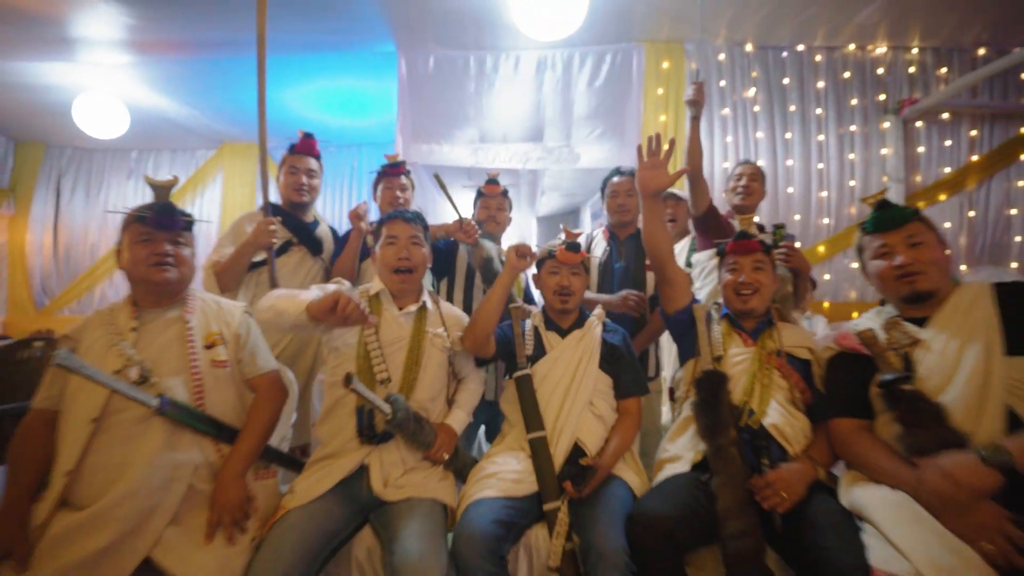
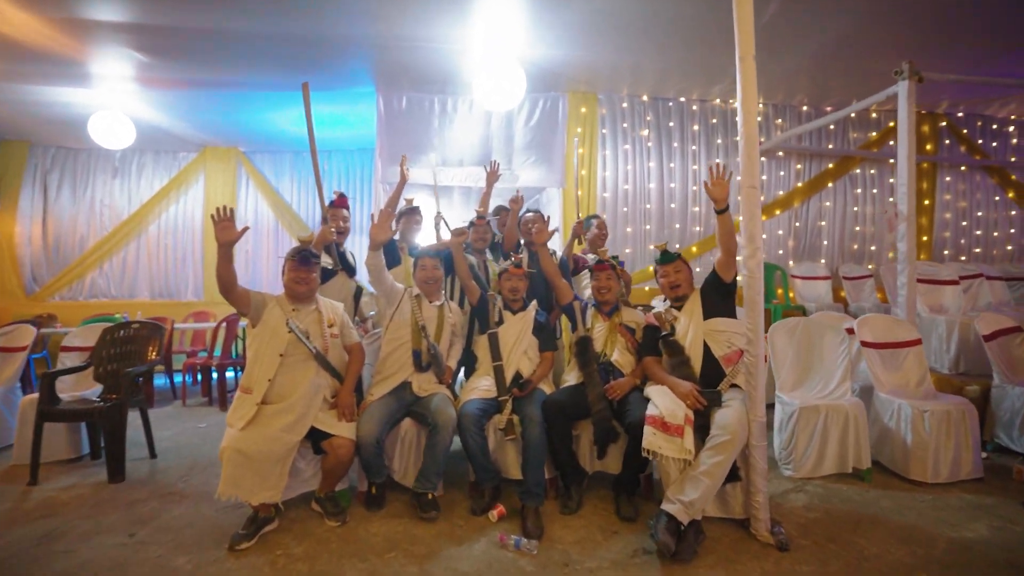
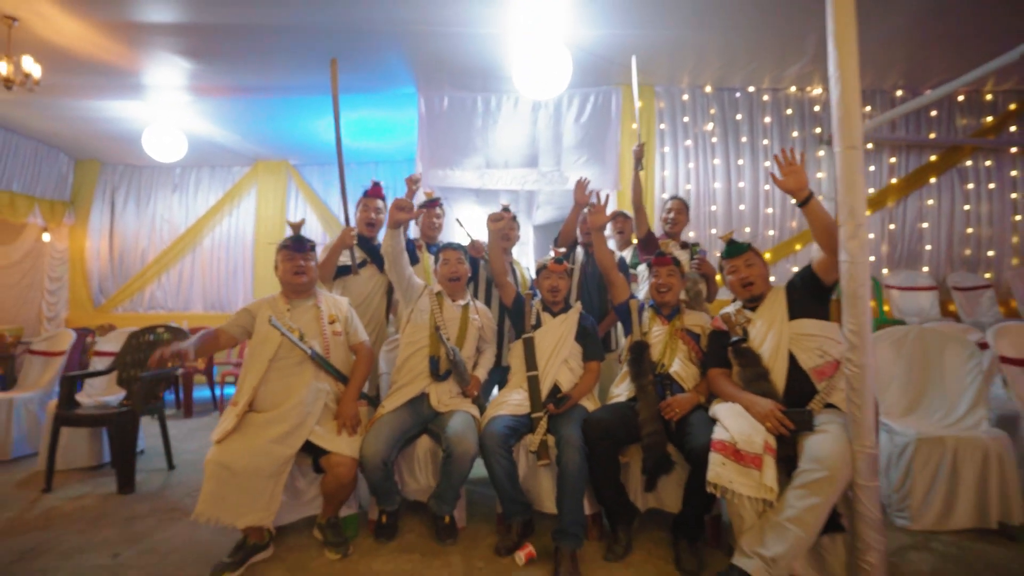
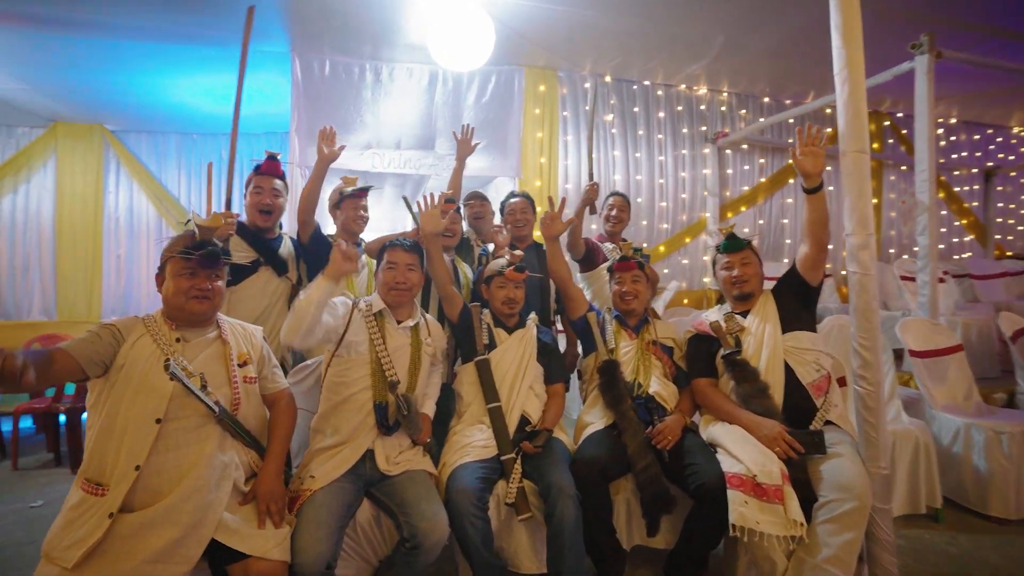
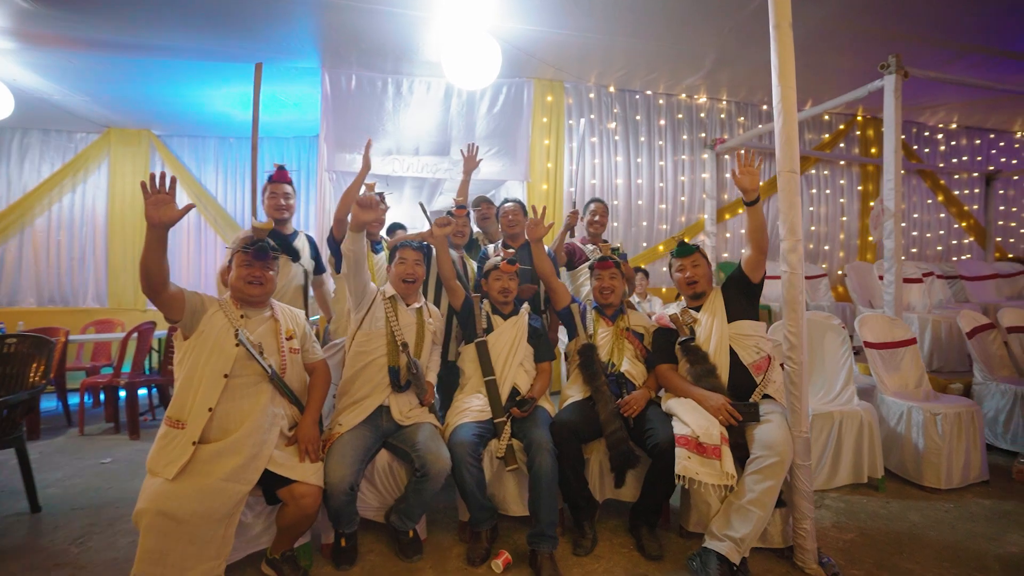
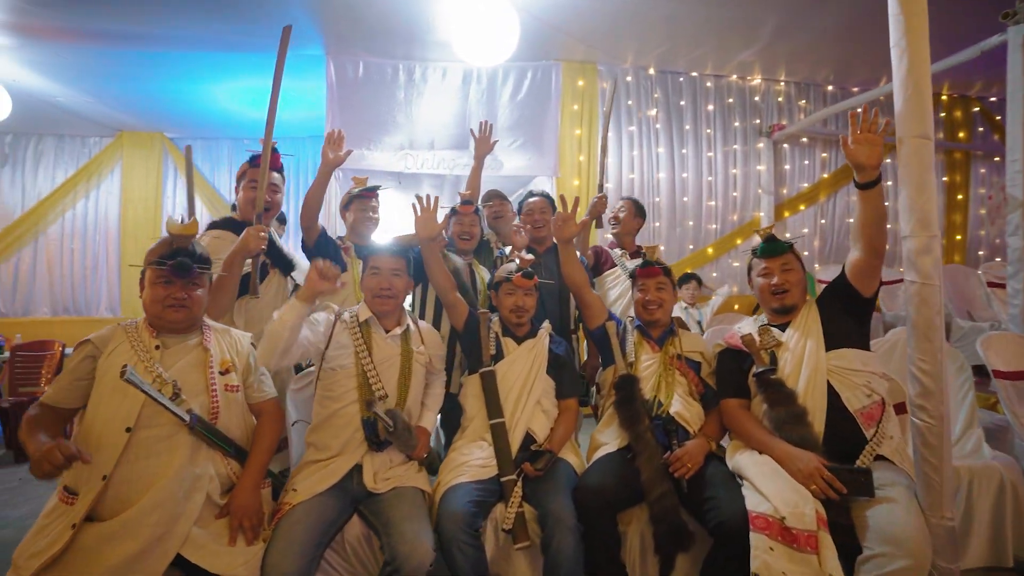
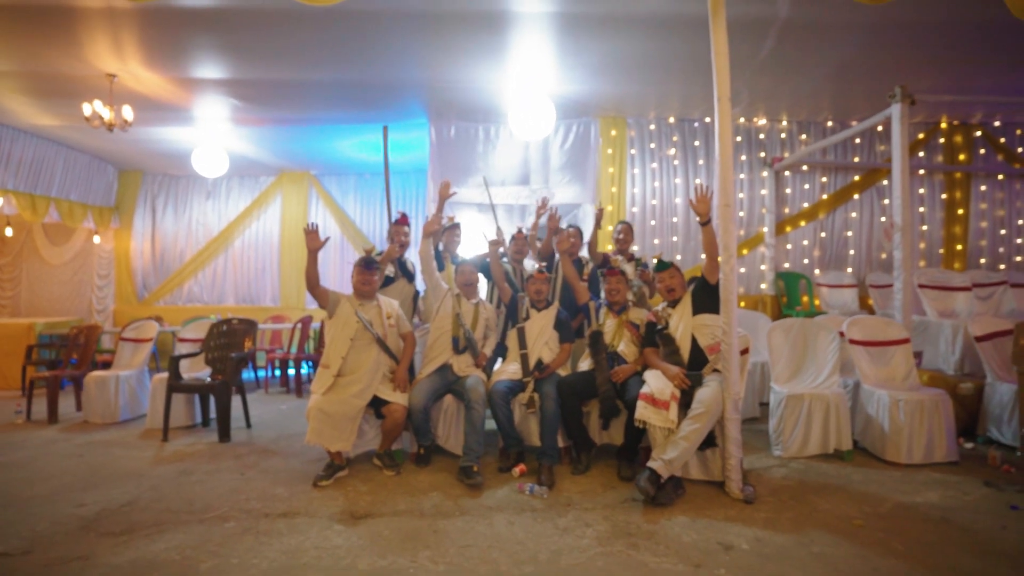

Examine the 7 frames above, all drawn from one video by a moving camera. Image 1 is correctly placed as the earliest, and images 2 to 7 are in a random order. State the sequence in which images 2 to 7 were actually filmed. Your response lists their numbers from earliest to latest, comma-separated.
3, 7, 2, 5, 4, 6
